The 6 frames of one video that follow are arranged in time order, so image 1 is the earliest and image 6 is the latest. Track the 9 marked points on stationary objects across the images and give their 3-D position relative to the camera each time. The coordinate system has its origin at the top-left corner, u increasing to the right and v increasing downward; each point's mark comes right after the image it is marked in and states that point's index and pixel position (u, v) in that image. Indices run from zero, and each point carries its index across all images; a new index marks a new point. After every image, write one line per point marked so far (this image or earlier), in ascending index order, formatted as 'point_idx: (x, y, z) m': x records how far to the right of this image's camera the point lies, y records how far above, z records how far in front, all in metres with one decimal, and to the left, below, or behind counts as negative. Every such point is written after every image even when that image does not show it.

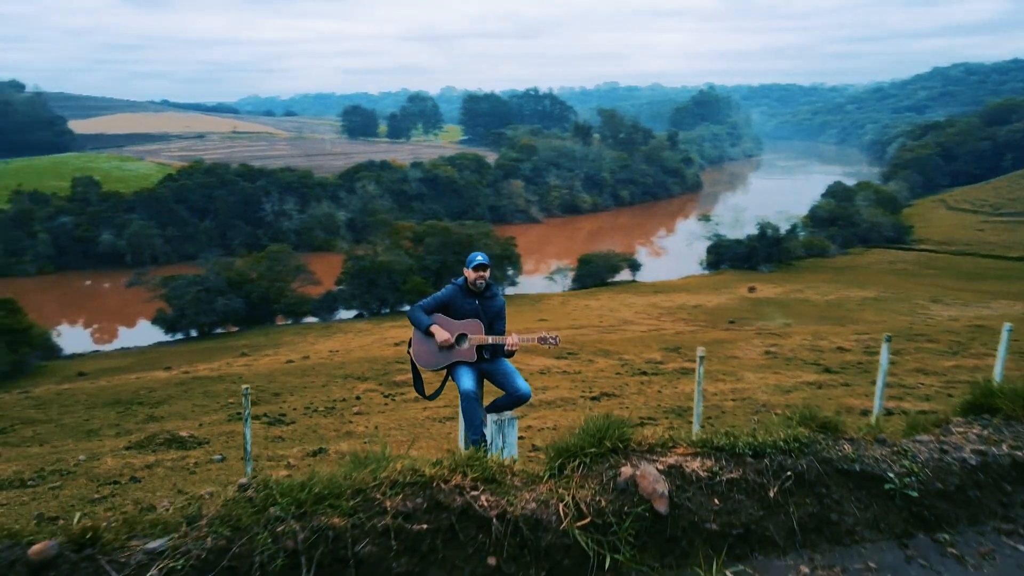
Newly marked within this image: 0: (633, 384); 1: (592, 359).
0: (+2.0, -1.6, +13.5) m
1: (+1.8, -1.6, +18.4) m
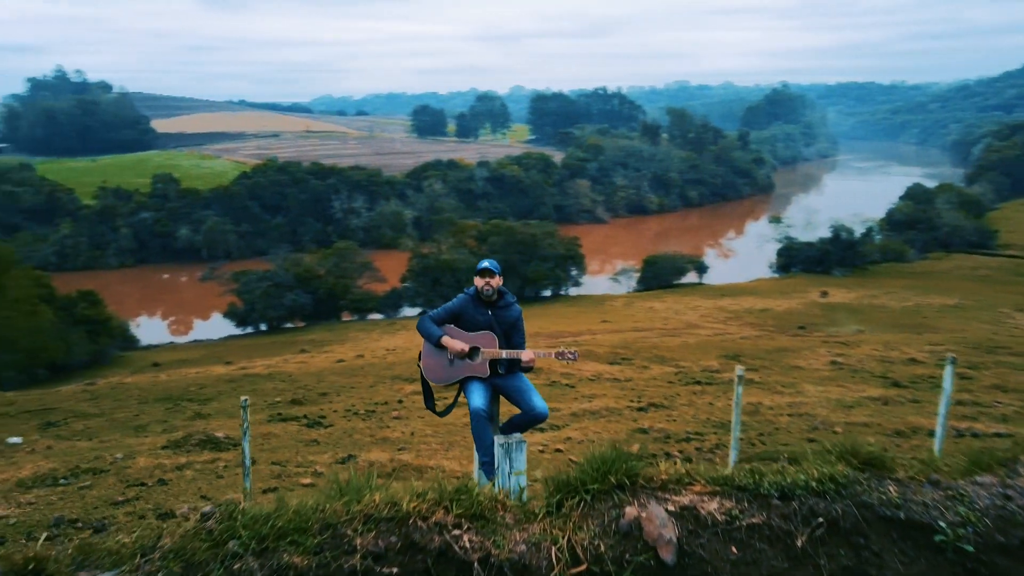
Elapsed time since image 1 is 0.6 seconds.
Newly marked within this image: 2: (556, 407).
0: (+2.7, -1.7, +13.0) m
1: (+3.0, -1.7, +17.8) m
2: (+0.6, -1.7, +11.5) m
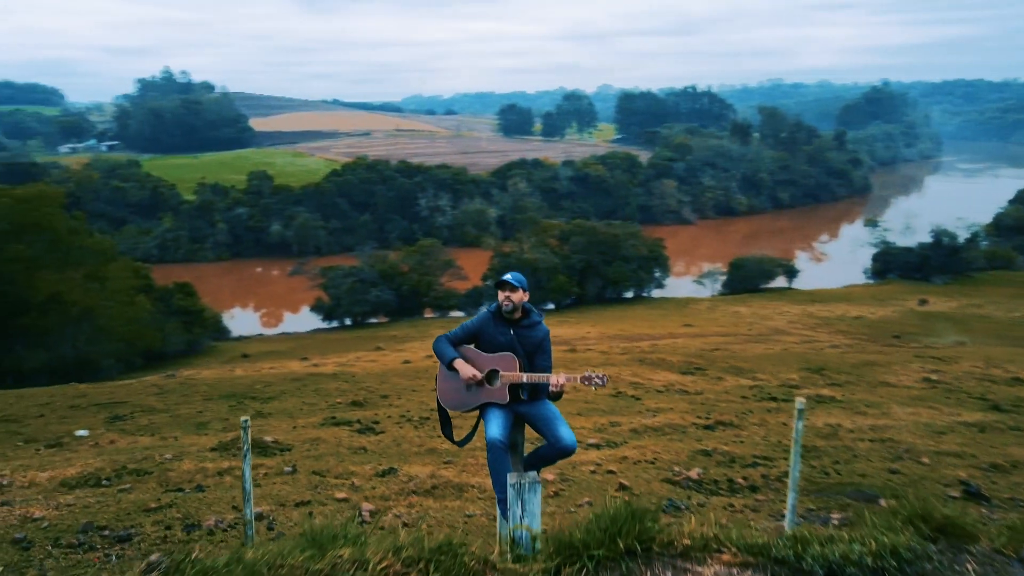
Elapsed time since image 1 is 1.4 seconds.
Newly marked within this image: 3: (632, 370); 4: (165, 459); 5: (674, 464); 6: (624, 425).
0: (+3.7, -1.8, +12.2) m
1: (+4.4, -1.8, +17.0) m
2: (+1.4, -1.8, +10.9) m
3: (+2.7, -1.8, +17.7) m
4: (-3.8, -1.9, +9.0) m
5: (+1.7, -1.9, +8.6) m
6: (+1.5, -1.8, +10.6) m
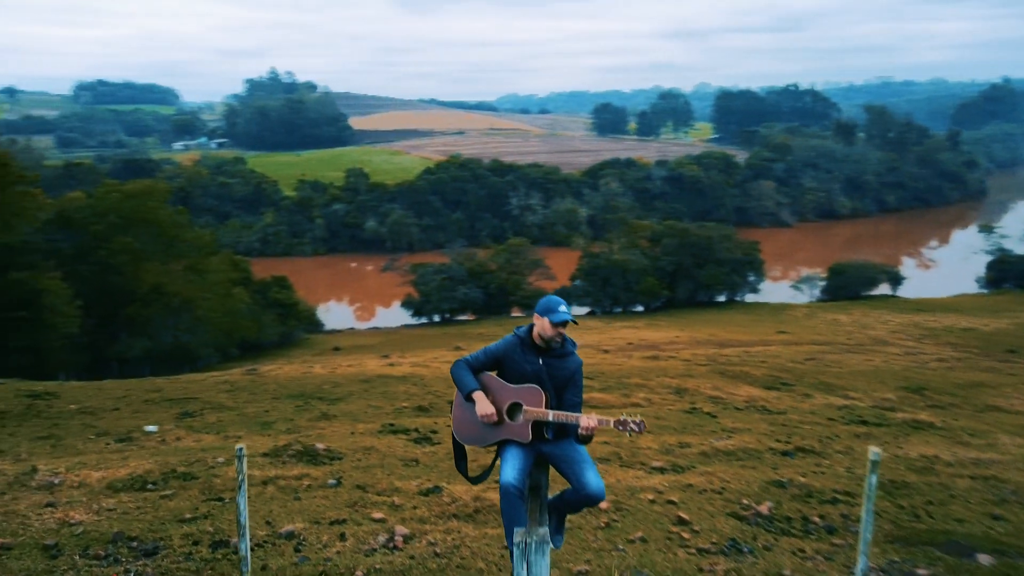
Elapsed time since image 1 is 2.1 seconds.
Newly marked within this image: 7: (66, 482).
0: (+4.6, -2.0, +11.2) m
1: (+5.8, -2.1, +15.9) m
2: (+2.2, -1.9, +10.2) m
3: (+4.2, -1.9, +16.8) m
4: (-3.2, -1.9, +8.9) m
5: (+2.2, -2.0, +7.9) m
6: (+2.2, -1.9, +9.9) m
7: (-4.3, -1.9, +7.9) m
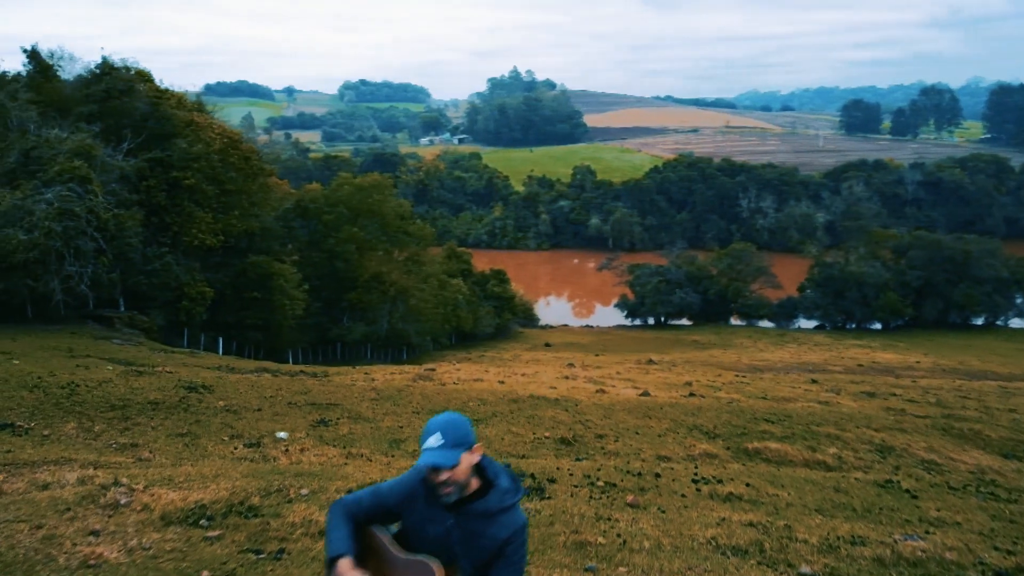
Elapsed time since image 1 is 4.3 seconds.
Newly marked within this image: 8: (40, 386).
0: (+6.0, -2.6, +8.3) m
1: (+8.4, -2.8, +12.5) m
2: (+3.4, -2.4, +7.9) m
3: (+7.1, -2.6, +13.8) m
4: (-2.1, -2.0, +8.1) m
5: (+2.8, -2.5, +5.7) m
6: (+3.4, -2.4, +7.7) m
7: (-3.5, -2.0, +7.5) m
8: (-7.5, -1.6, +13.0) m
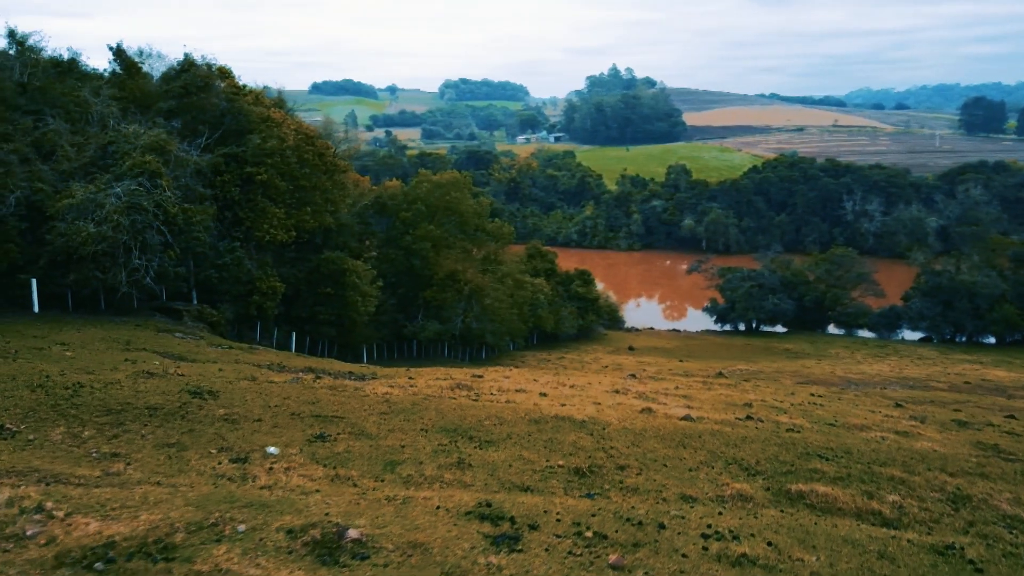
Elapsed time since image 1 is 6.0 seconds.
0: (+5.6, -3.0, +6.4) m
1: (+8.5, -3.2, +10.3) m
2: (+3.0, -2.7, +6.4) m
3: (+7.3, -2.9, +11.7) m
4: (-2.5, -2.1, +7.2) m
5: (+2.2, -2.7, +4.2) m
6: (+2.9, -2.6, +6.1) m
7: (-3.9, -2.0, +6.7) m
8: (-7.2, -1.5, +12.7) m
